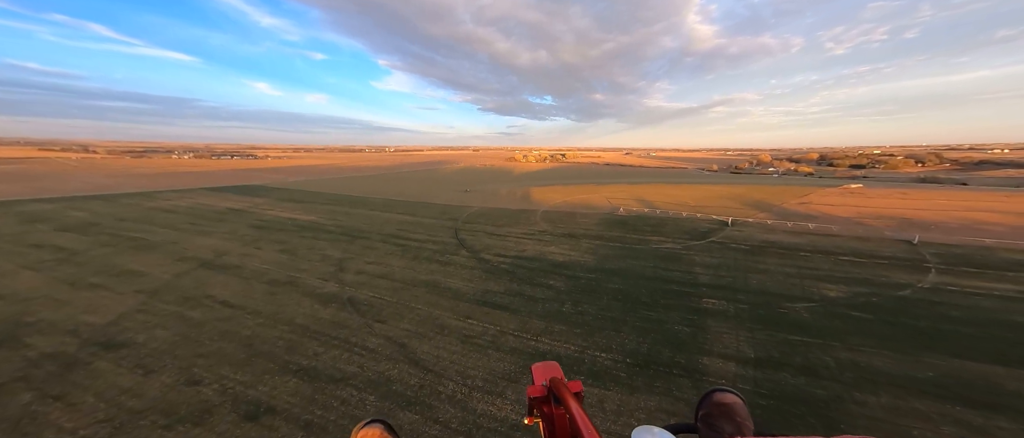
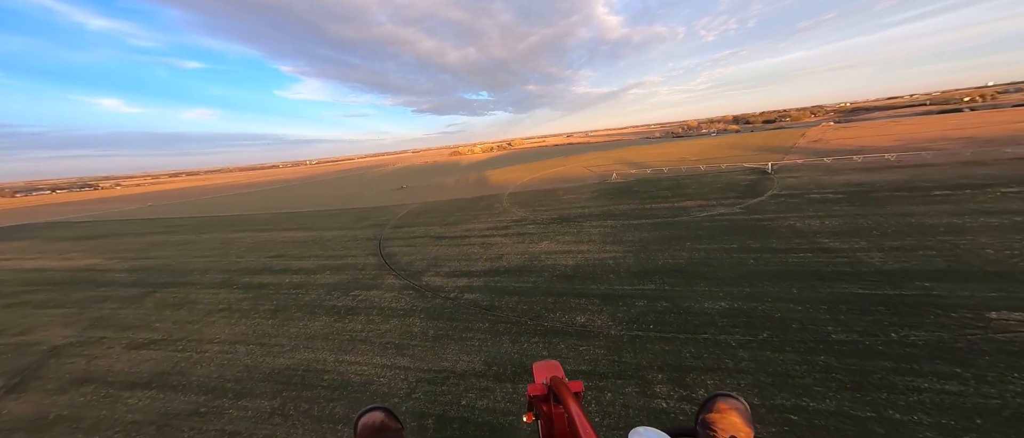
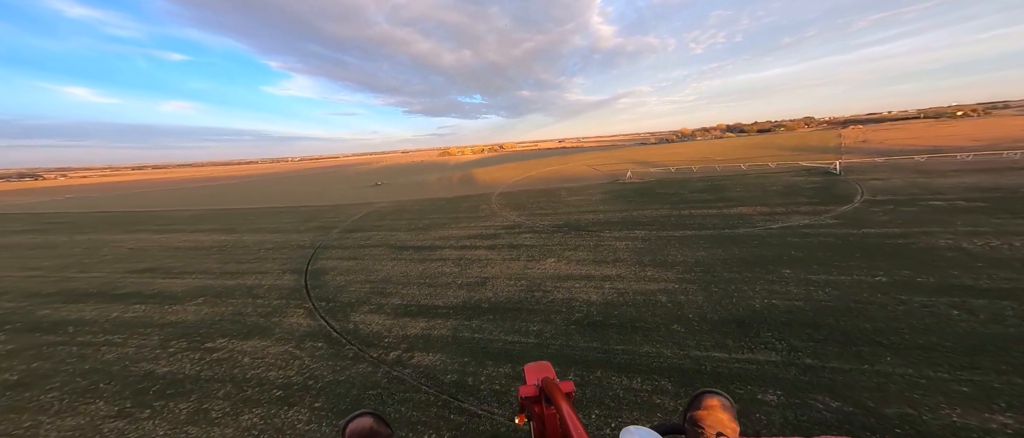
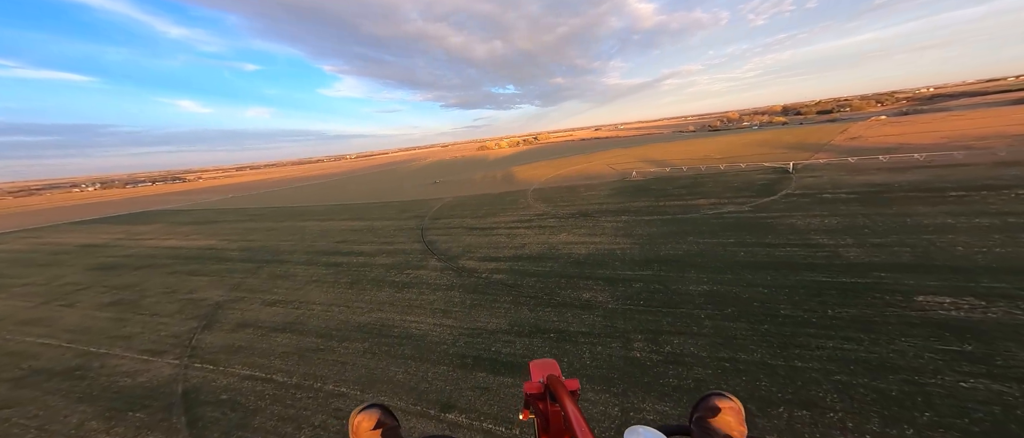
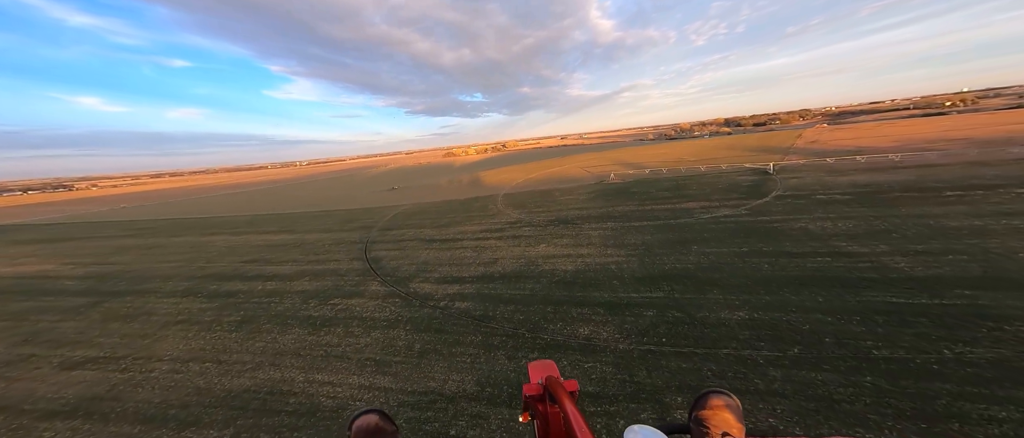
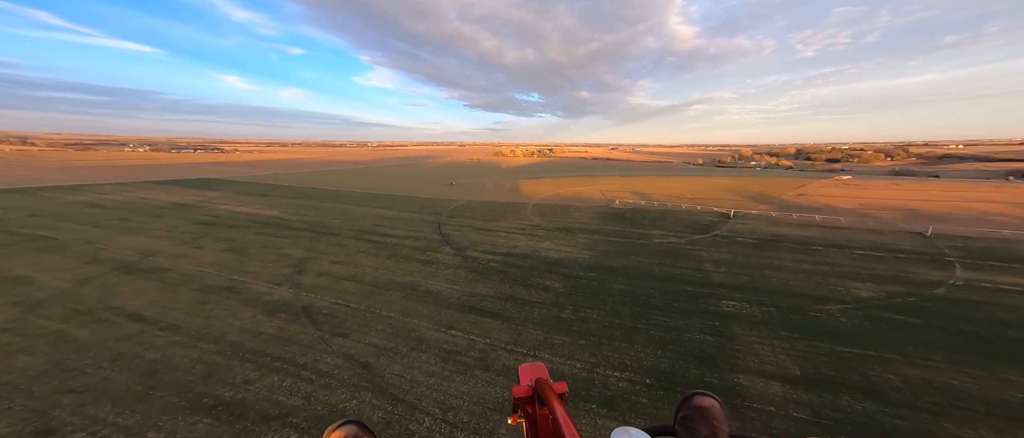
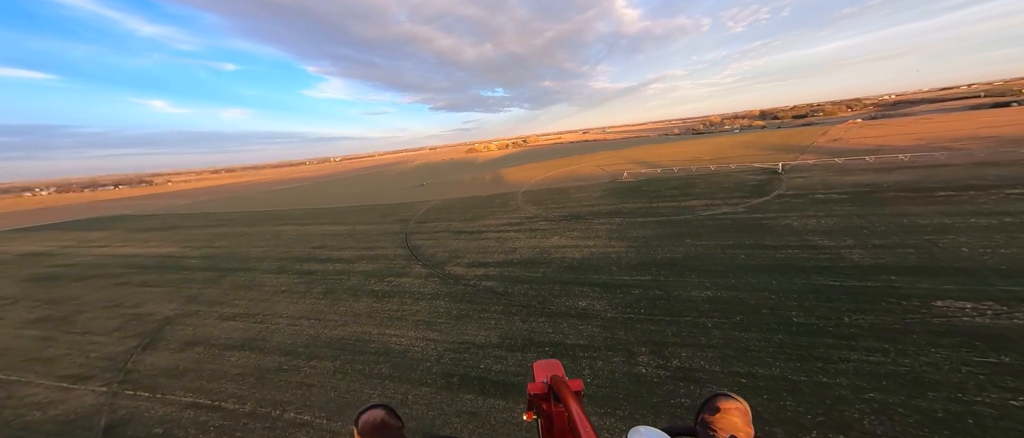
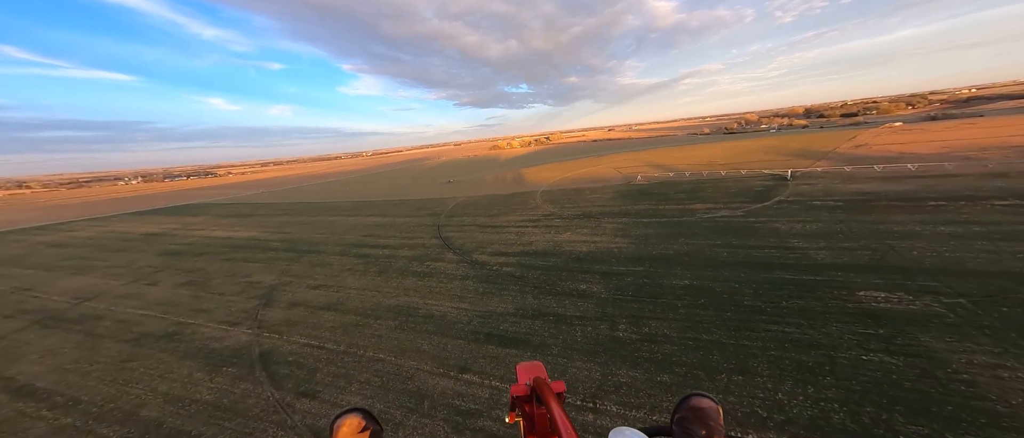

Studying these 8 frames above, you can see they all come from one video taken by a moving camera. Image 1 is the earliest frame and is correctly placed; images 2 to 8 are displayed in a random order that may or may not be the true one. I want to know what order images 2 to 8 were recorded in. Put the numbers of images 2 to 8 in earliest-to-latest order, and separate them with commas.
6, 8, 4, 7, 2, 5, 3
